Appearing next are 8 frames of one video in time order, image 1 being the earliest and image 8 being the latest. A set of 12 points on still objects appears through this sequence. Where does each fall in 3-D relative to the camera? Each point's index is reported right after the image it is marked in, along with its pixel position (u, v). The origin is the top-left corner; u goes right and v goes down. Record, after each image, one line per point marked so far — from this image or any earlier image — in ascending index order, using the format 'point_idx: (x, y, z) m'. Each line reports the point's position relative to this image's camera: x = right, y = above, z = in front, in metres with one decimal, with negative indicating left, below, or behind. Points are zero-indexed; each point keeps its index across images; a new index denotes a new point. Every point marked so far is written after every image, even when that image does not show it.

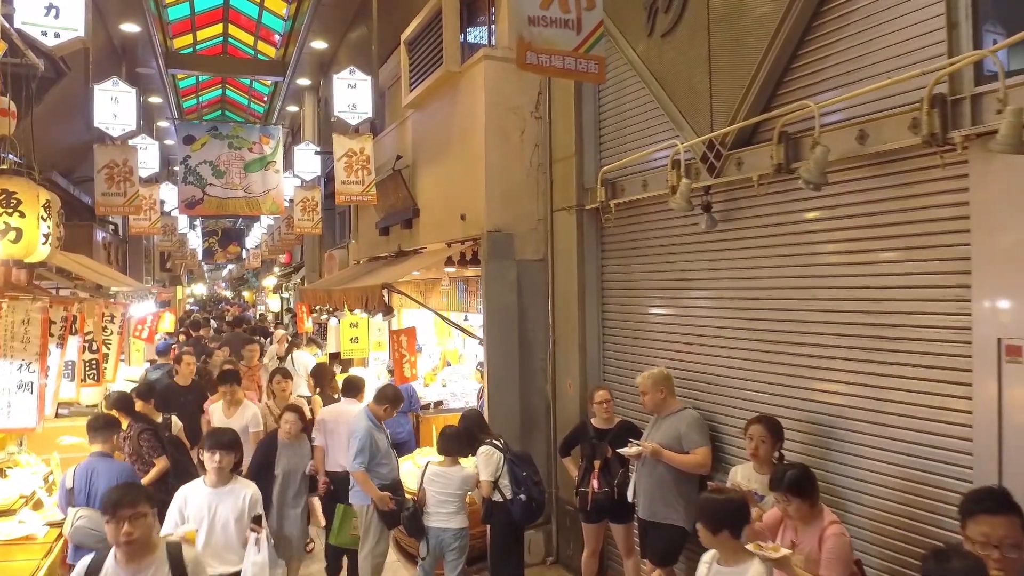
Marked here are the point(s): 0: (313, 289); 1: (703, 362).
0: (-2.3, 0.0, +9.0) m
1: (+1.3, -0.5, +5.2) m
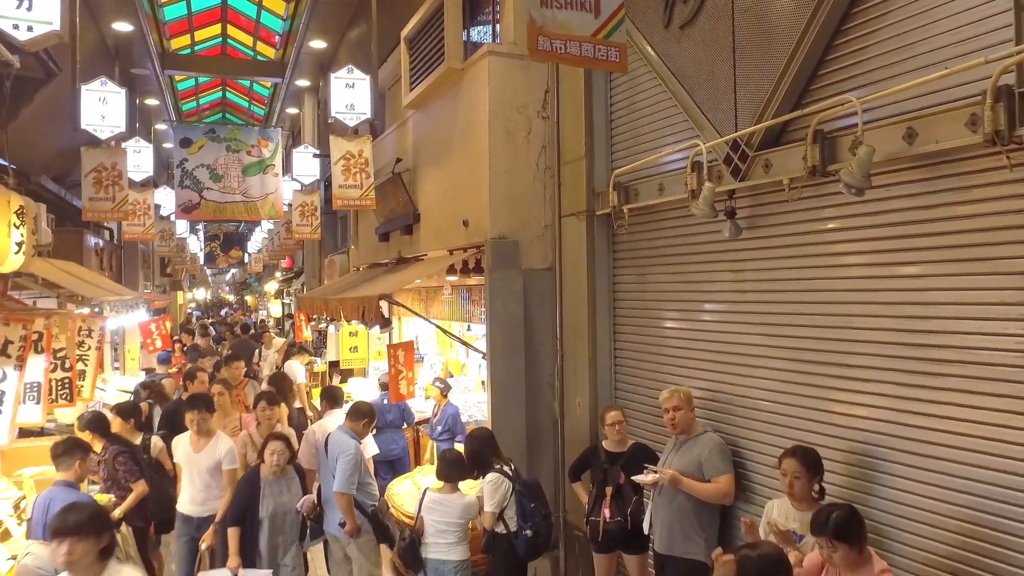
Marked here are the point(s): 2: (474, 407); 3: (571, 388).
0: (-2.3, -0.1, +8.6) m
1: (+1.3, -0.6, +4.8) m
2: (-0.5, -1.4, +8.9) m
3: (+0.5, -0.8, +6.1) m
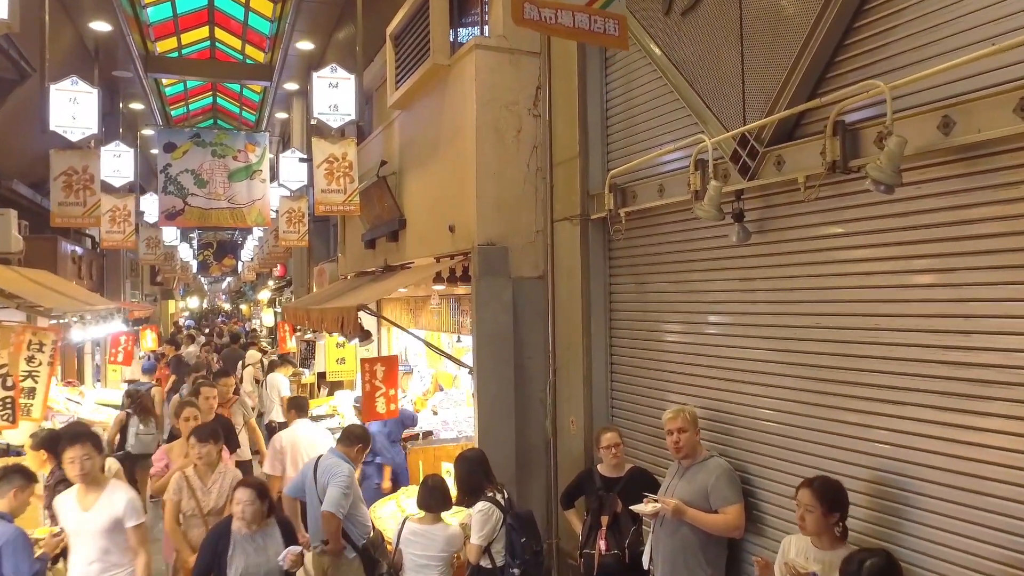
0: (-2.3, -0.2, +8.2) m
1: (+1.3, -0.6, +4.3) m
2: (-0.5, -1.5, +8.4) m
3: (+0.4, -0.9, +5.7) m
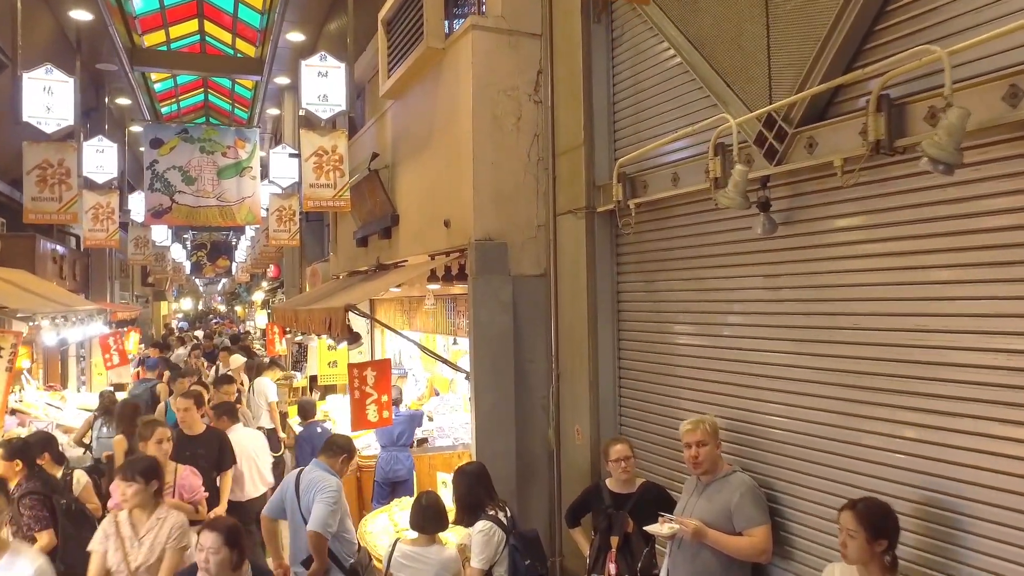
0: (-2.4, -0.2, +7.8) m
1: (+1.3, -0.6, +3.9) m
2: (-0.6, -1.5, +8.0) m
3: (+0.4, -0.9, +5.3) m
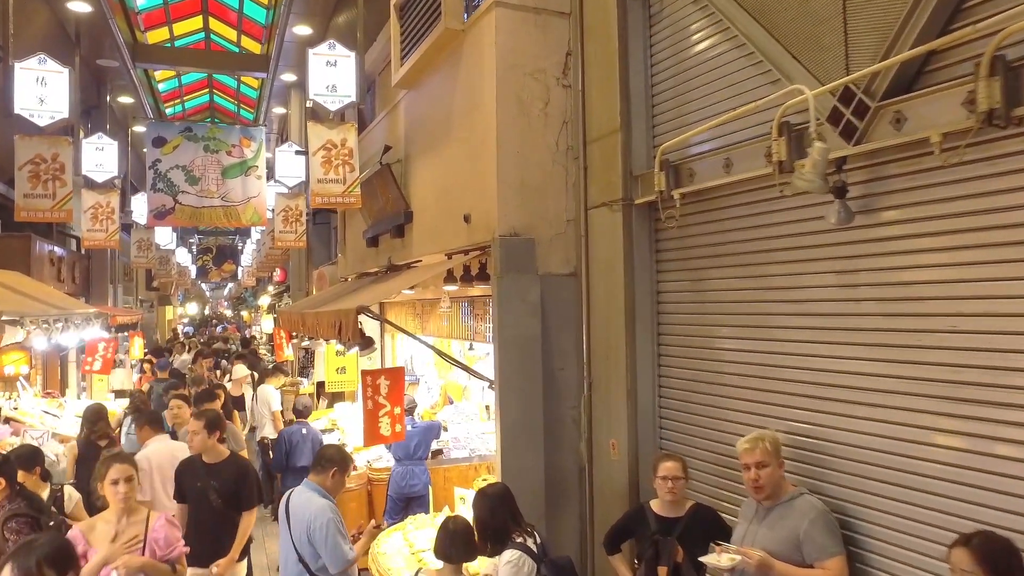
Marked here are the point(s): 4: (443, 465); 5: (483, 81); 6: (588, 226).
0: (-2.2, -0.2, +7.3) m
1: (+1.4, -0.6, +3.4) m
2: (-0.4, -1.5, +7.5) m
3: (+0.6, -0.9, +4.8) m
4: (-0.6, -1.6, +6.8) m
5: (-0.2, +1.4, +5.3) m
6: (+0.5, +0.4, +4.9) m
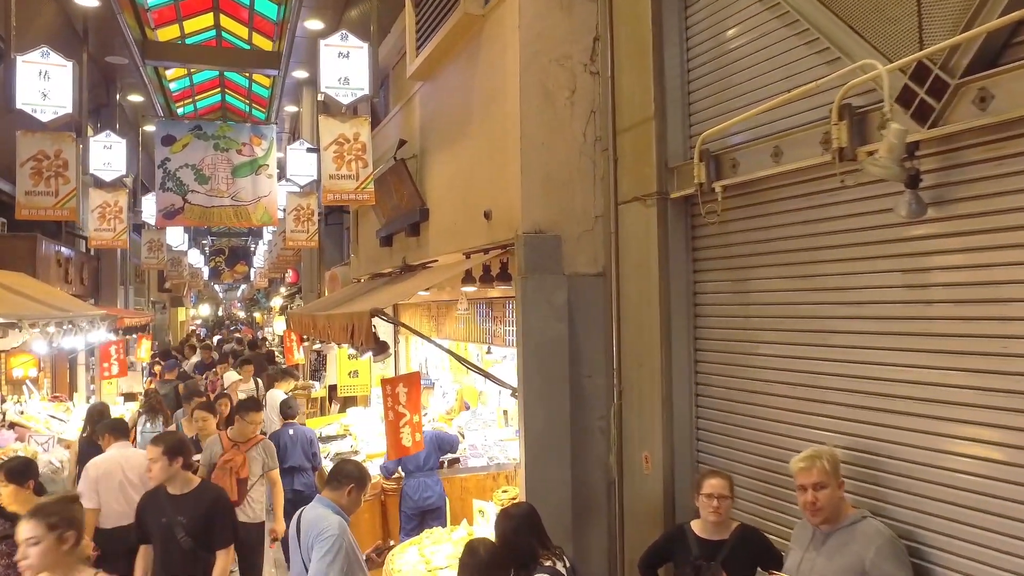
0: (-2.0, -0.2, +7.0) m
1: (+1.6, -0.6, +3.1) m
2: (-0.2, -1.5, +7.2) m
3: (+0.7, -0.9, +4.5) m
4: (-0.4, -1.6, +6.4) m
5: (-0.1, +1.4, +5.0) m
6: (+0.6, +0.4, +4.6) m
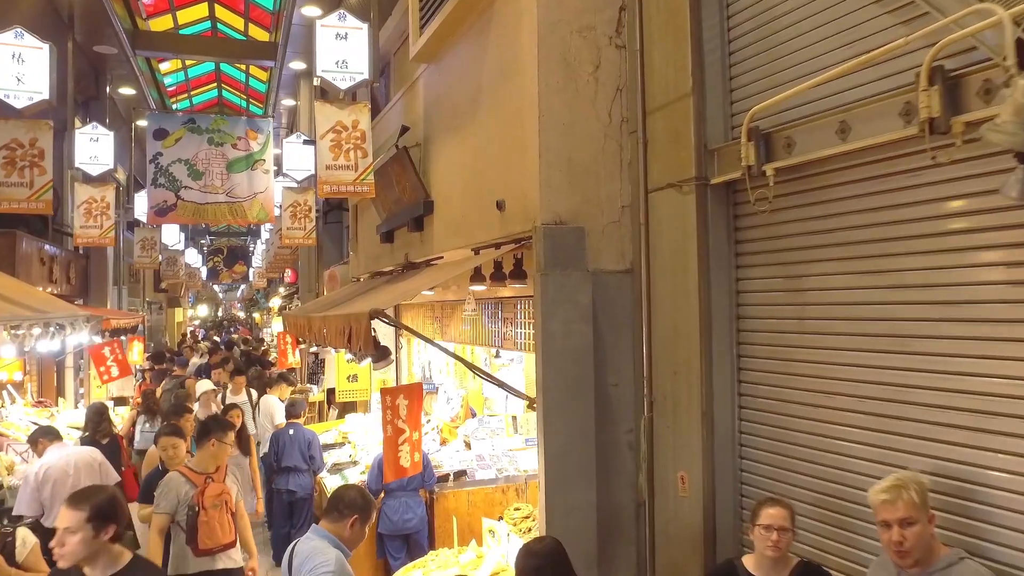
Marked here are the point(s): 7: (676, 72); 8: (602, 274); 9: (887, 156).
0: (-1.9, -0.2, +6.5) m
1: (+1.7, -0.6, +2.6) m
2: (-0.1, -1.5, +6.7) m
3: (+0.8, -0.9, +4.0) m
4: (-0.3, -1.6, +5.9) m
5: (0.0, +1.4, +4.5) m
6: (+0.7, +0.4, +4.1) m
7: (+0.9, +1.1, +3.9) m
8: (+0.5, +0.1, +4.2) m
9: (+1.5, +0.5, +2.9) m
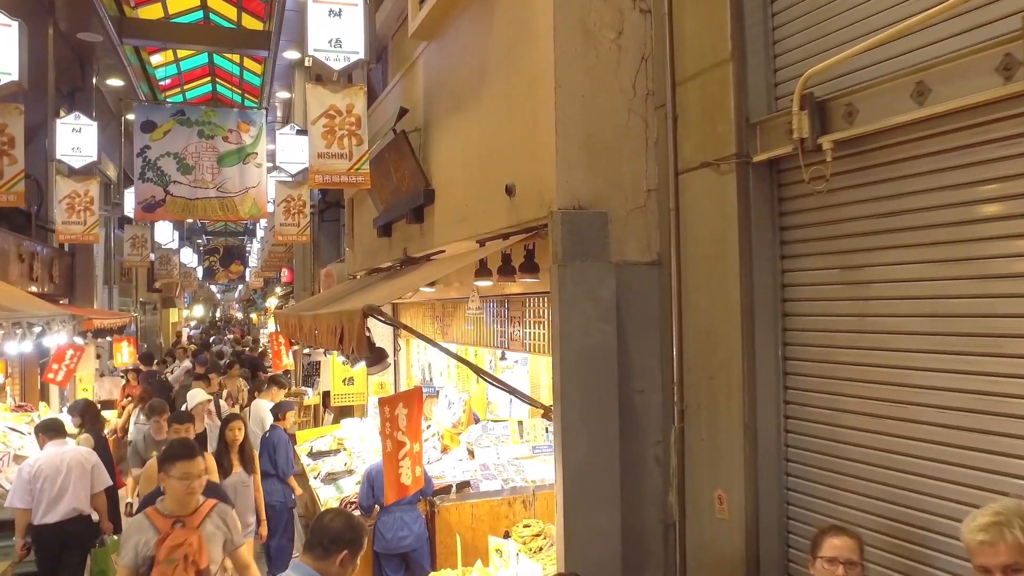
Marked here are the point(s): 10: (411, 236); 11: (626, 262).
0: (-1.8, -0.2, +6.0) m
1: (+1.7, -0.6, +2.1) m
2: (0.0, -1.5, +6.2) m
3: (+0.9, -0.8, +3.5) m
4: (-0.3, -1.5, +5.4) m
5: (+0.1, +1.5, +4.0) m
6: (+0.8, +0.4, +3.6) m
7: (+0.9, +1.1, +3.5) m
8: (+0.6, +0.1, +3.7) m
9: (+1.5, +0.5, +2.4) m
10: (-0.8, +0.4, +6.3) m
11: (+0.6, +0.1, +3.7) m
